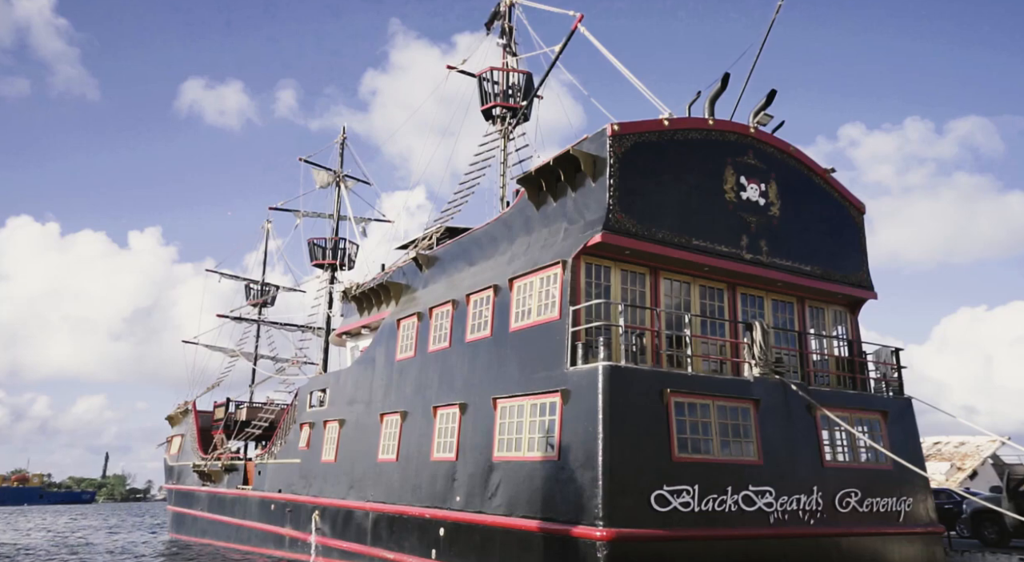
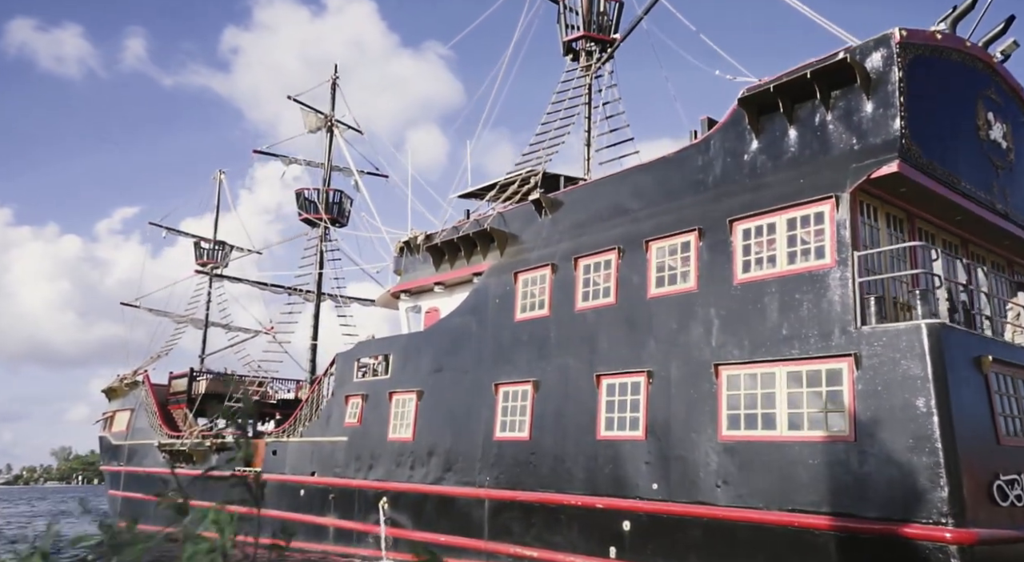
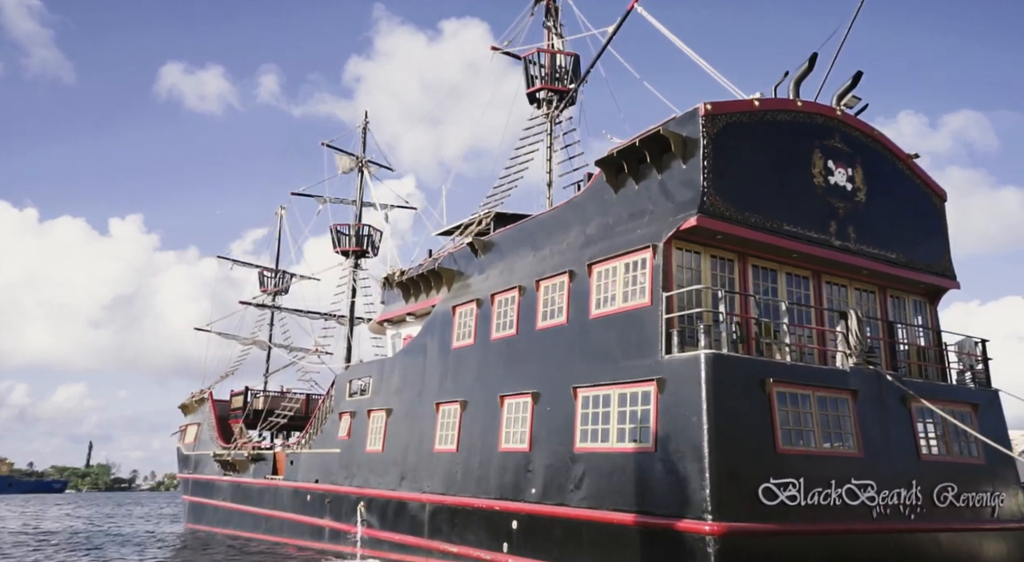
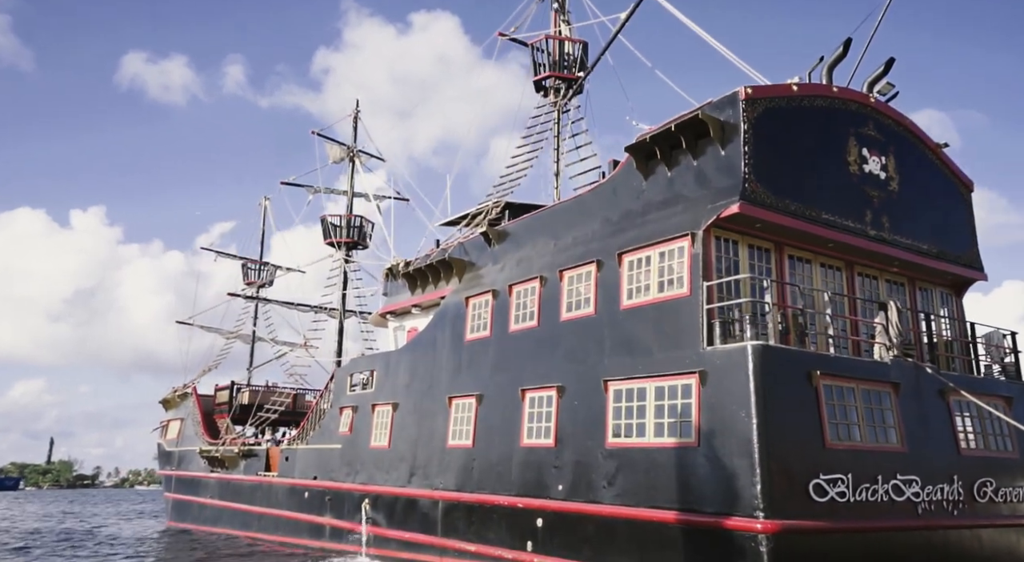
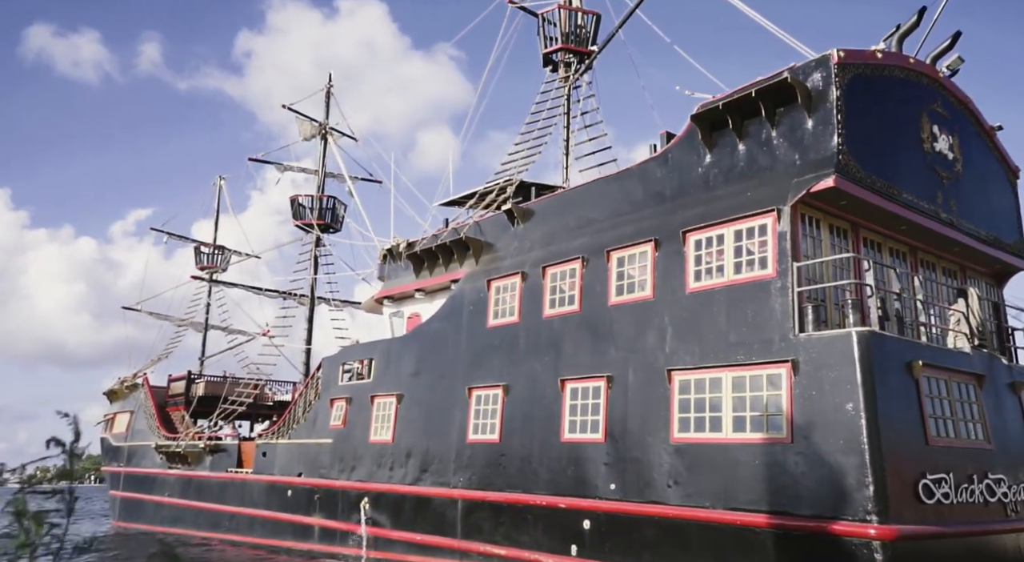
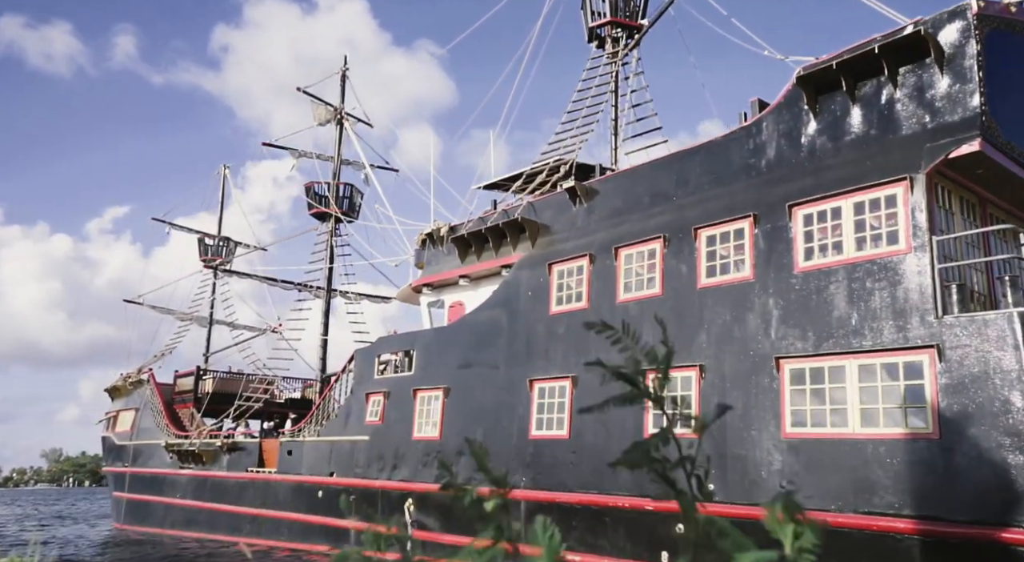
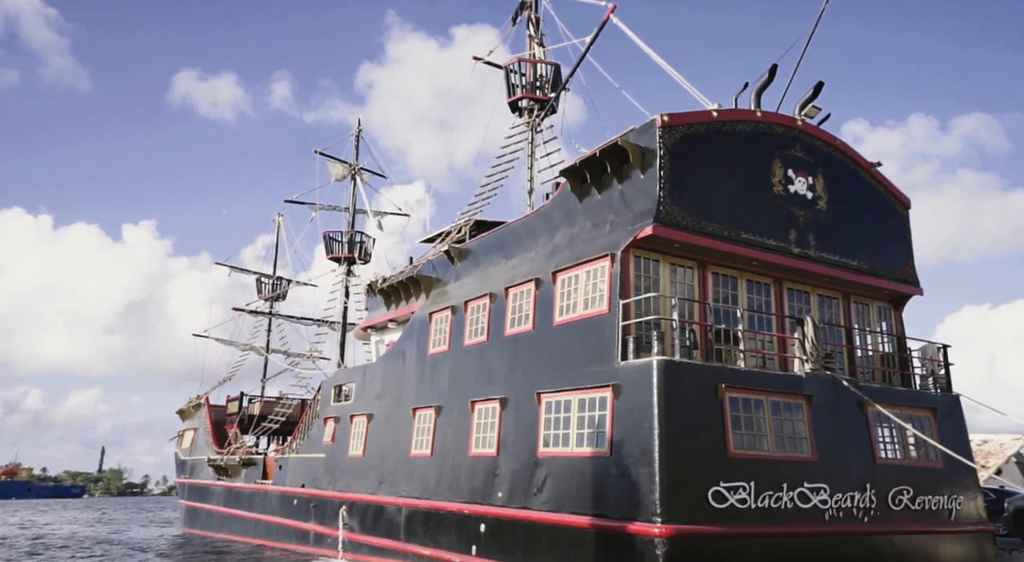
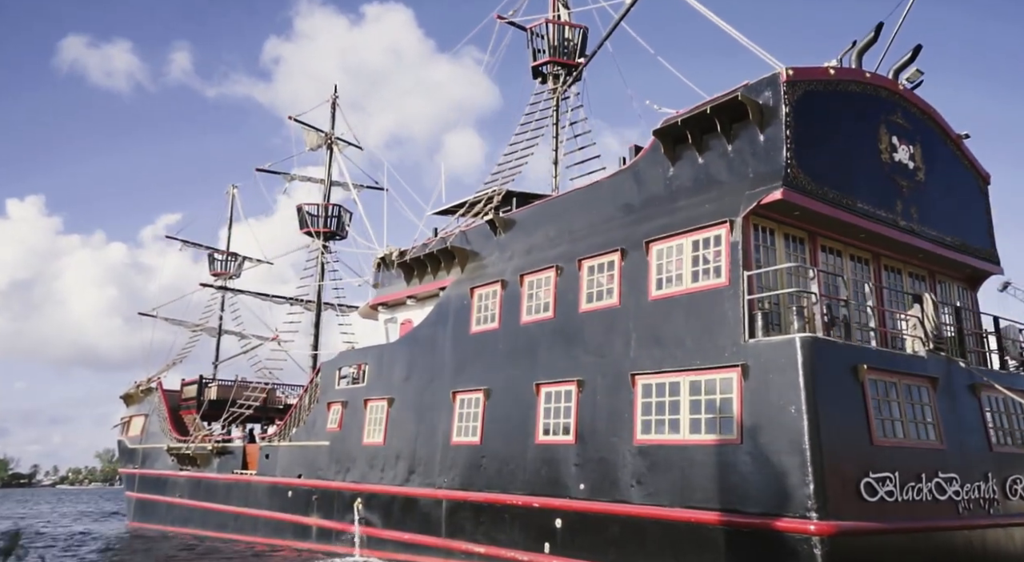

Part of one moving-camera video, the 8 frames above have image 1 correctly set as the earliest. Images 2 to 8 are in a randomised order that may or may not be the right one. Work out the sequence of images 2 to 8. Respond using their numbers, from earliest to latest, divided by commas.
7, 3, 4, 8, 5, 2, 6
